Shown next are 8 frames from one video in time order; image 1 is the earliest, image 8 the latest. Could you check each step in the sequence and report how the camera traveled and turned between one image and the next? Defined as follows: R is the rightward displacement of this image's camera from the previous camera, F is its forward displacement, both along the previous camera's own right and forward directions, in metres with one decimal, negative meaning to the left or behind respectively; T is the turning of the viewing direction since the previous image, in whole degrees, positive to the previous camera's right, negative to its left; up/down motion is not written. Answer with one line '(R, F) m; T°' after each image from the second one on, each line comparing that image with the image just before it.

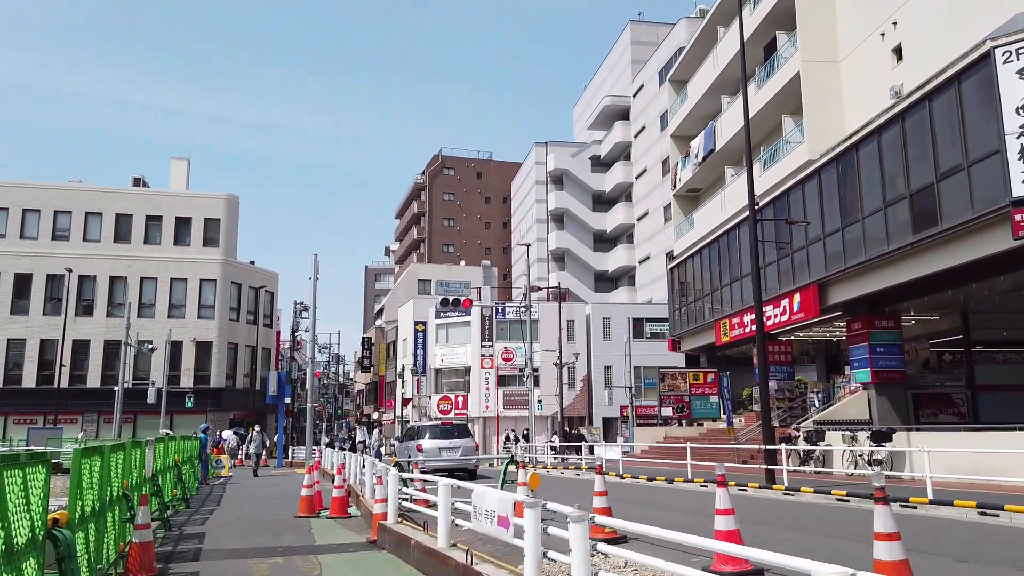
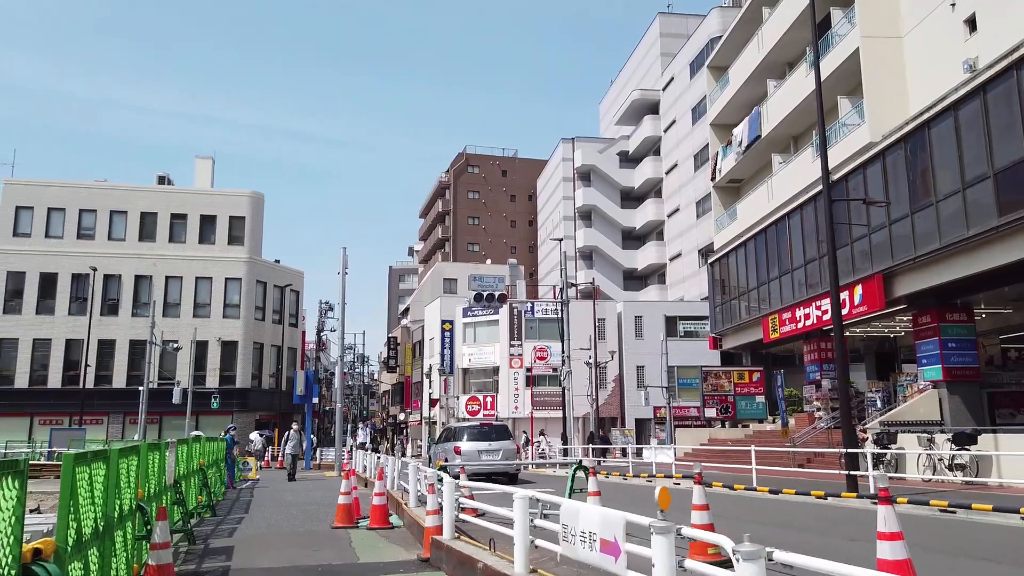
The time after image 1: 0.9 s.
(-0.5, +1.1) m; -2°
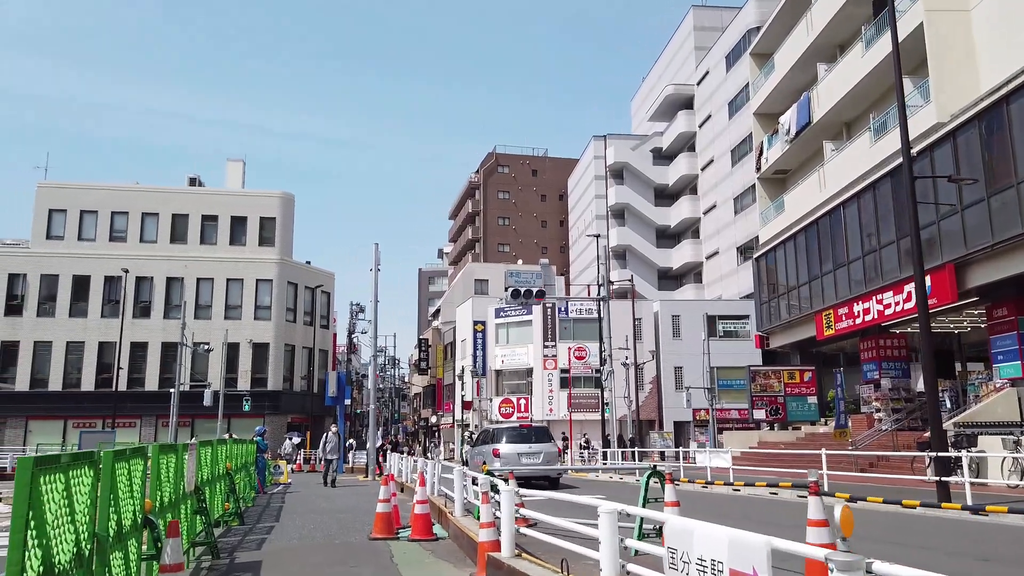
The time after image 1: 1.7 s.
(-0.3, +1.0) m; -2°
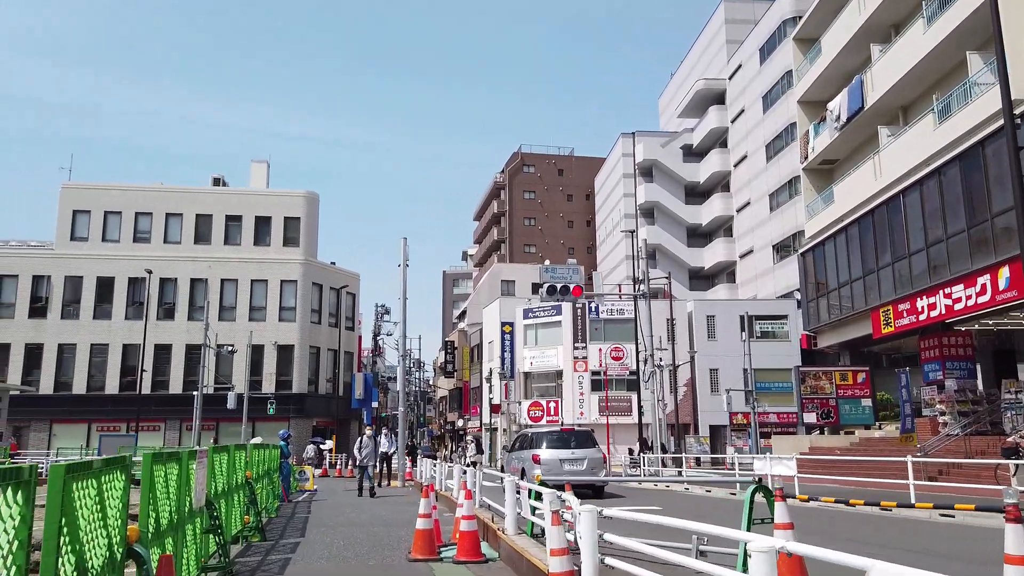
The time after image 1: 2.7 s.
(-0.4, +1.2) m; -2°
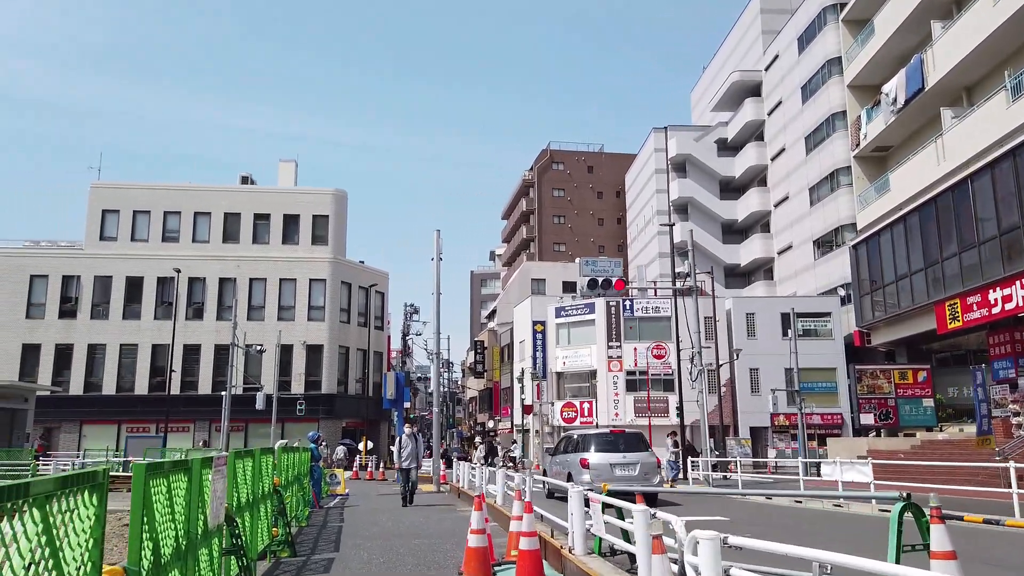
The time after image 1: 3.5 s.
(-0.3, +1.0) m; -2°
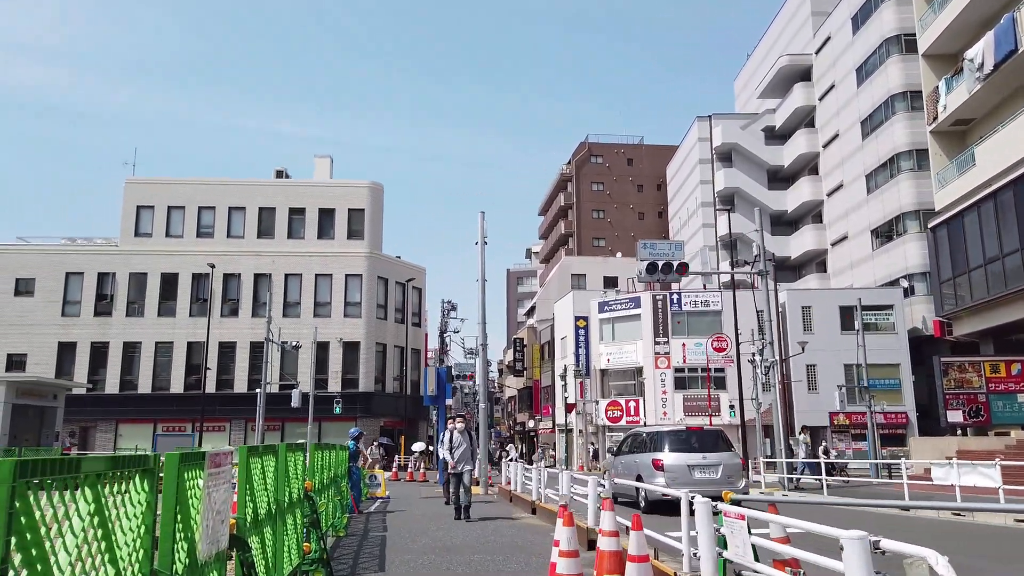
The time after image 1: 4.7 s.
(-0.4, +1.6) m; -3°
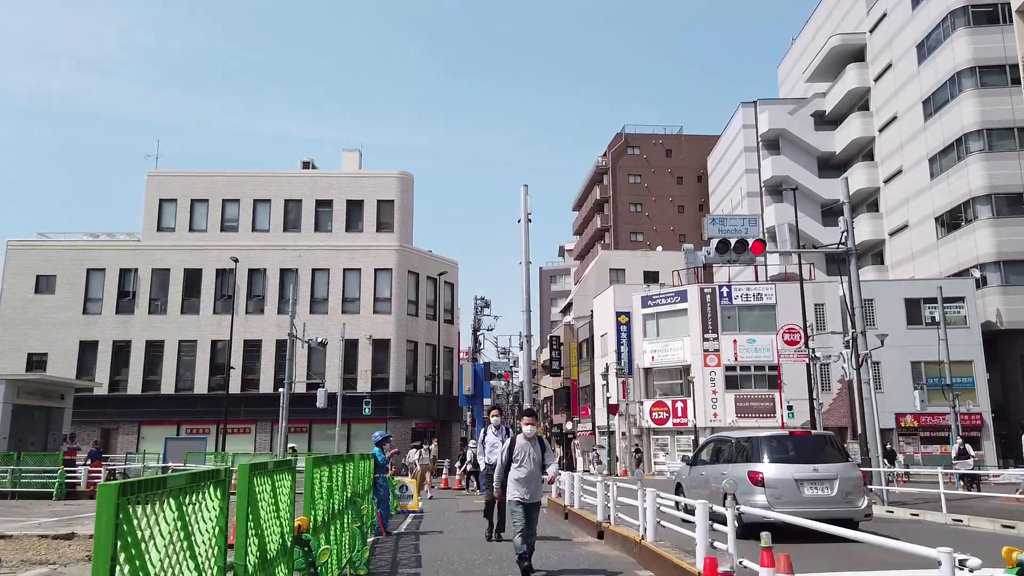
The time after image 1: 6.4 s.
(-0.4, +2.3) m; -2°
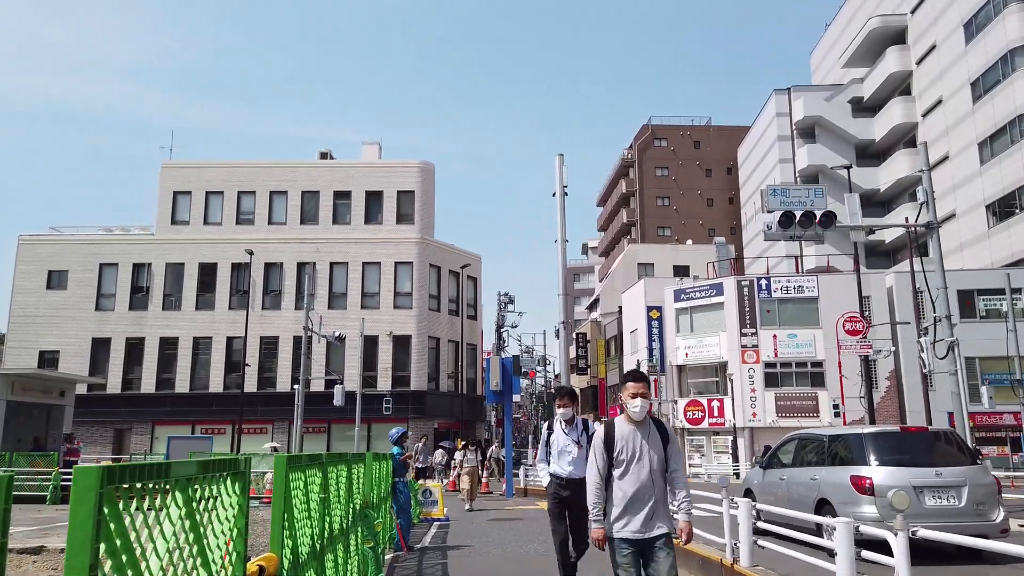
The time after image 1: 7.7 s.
(-0.3, +1.7) m; -2°
